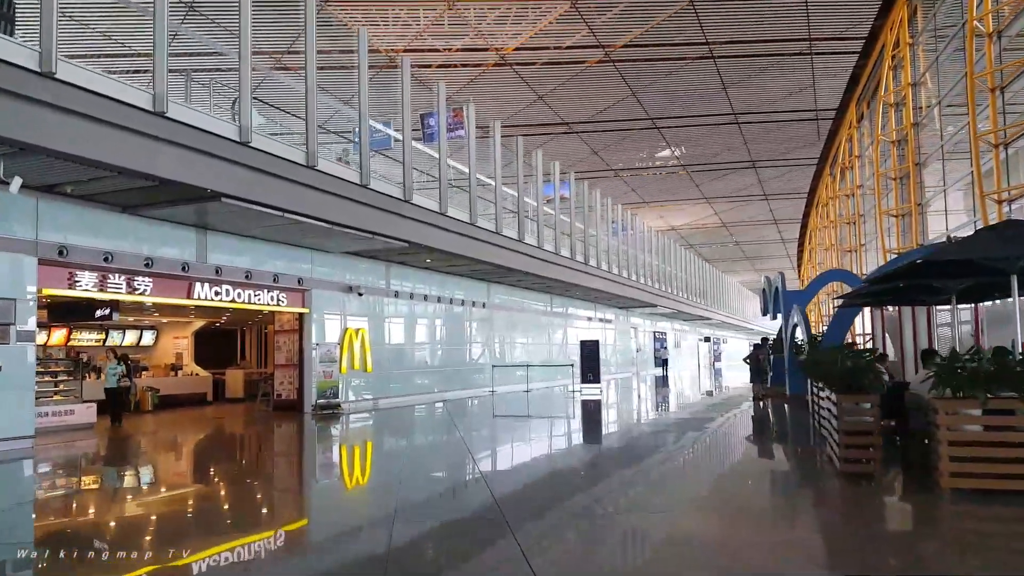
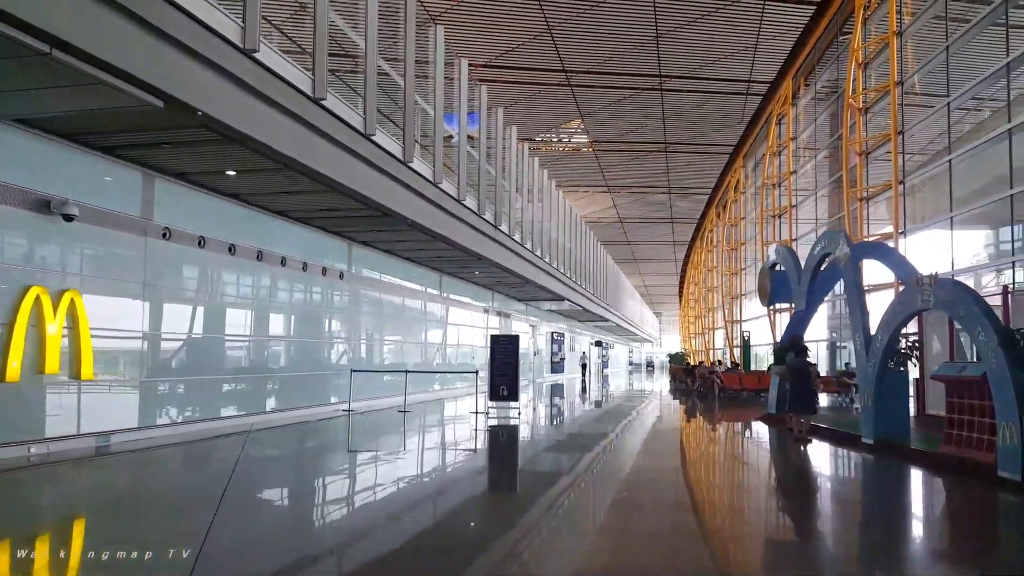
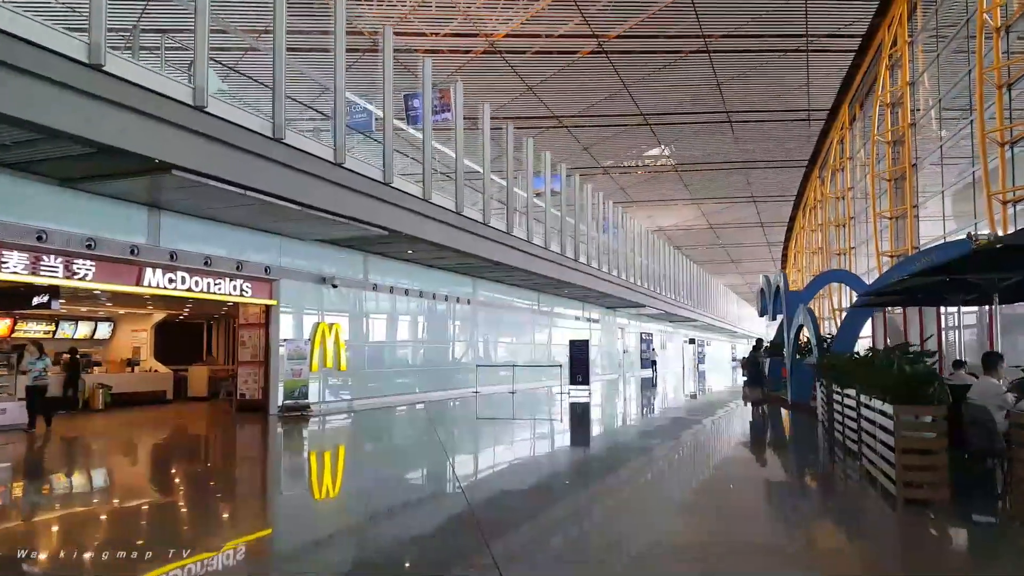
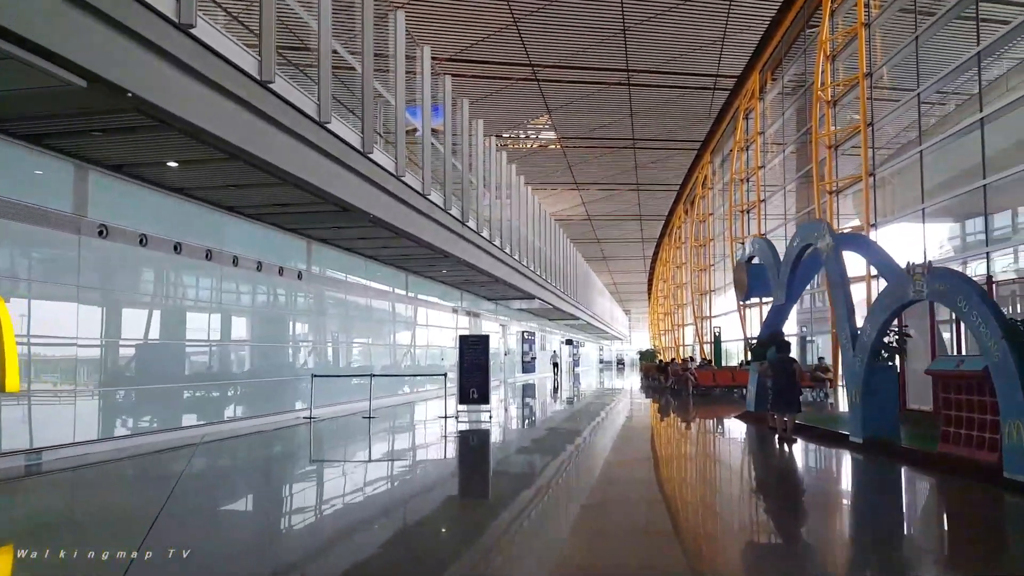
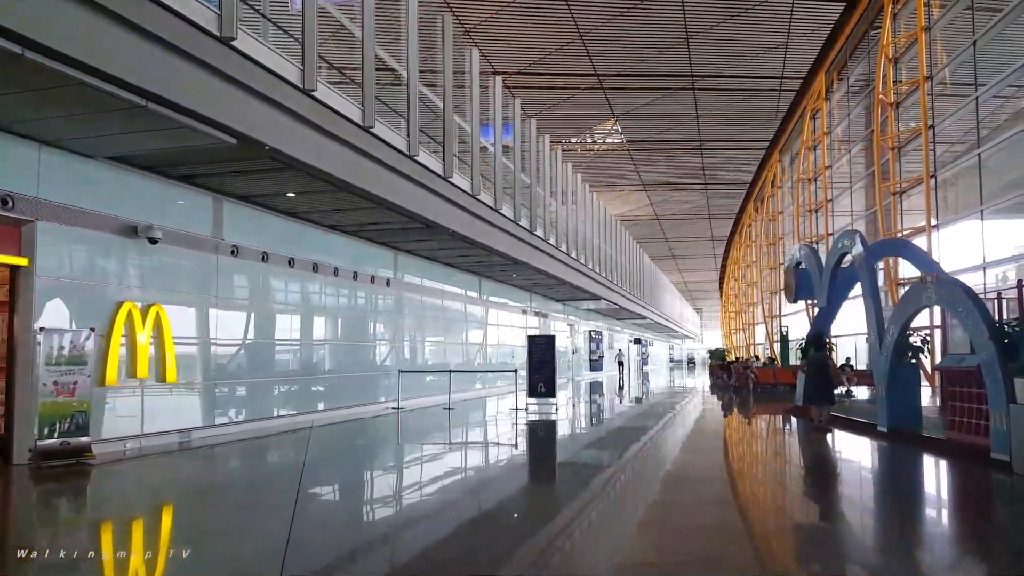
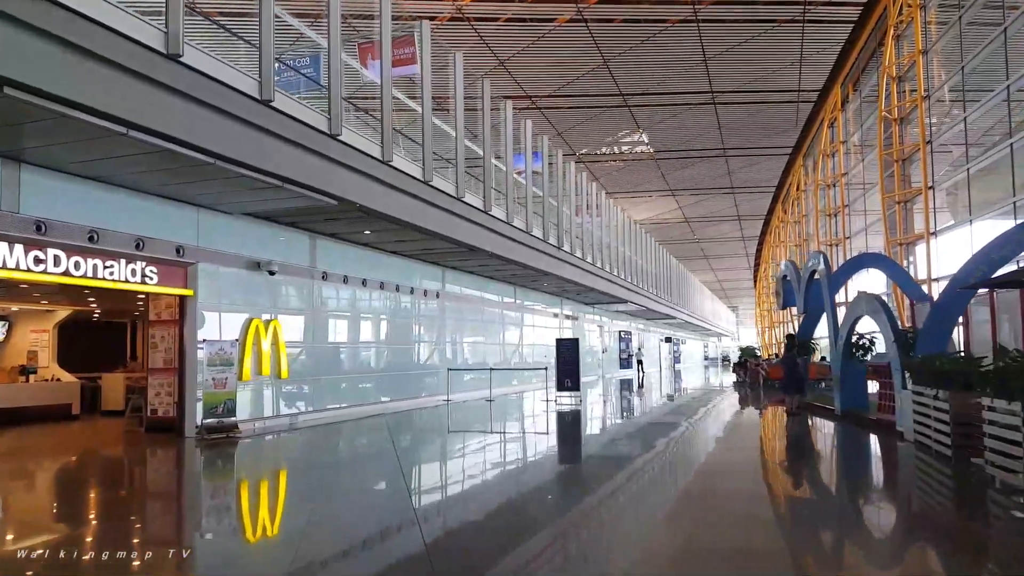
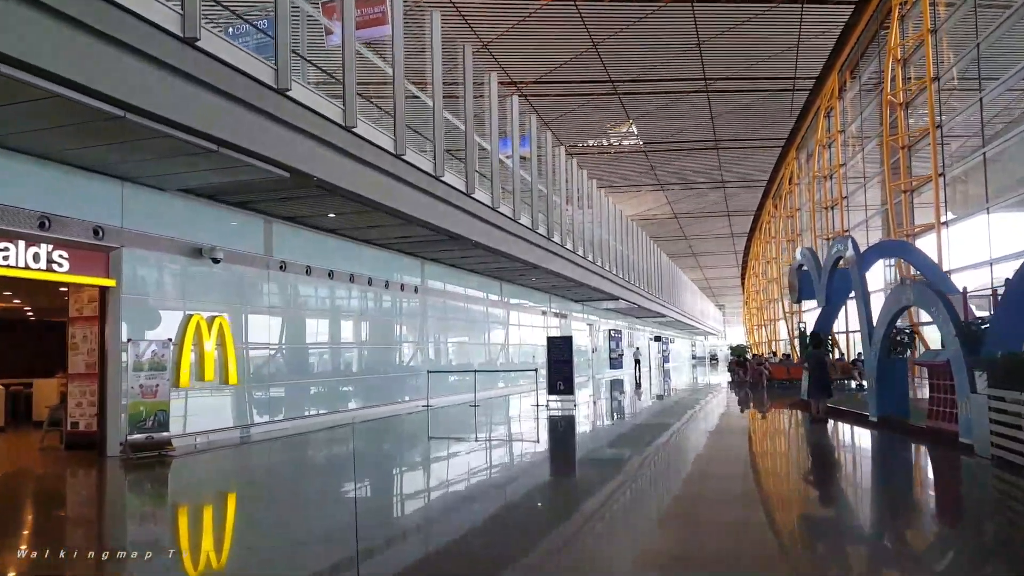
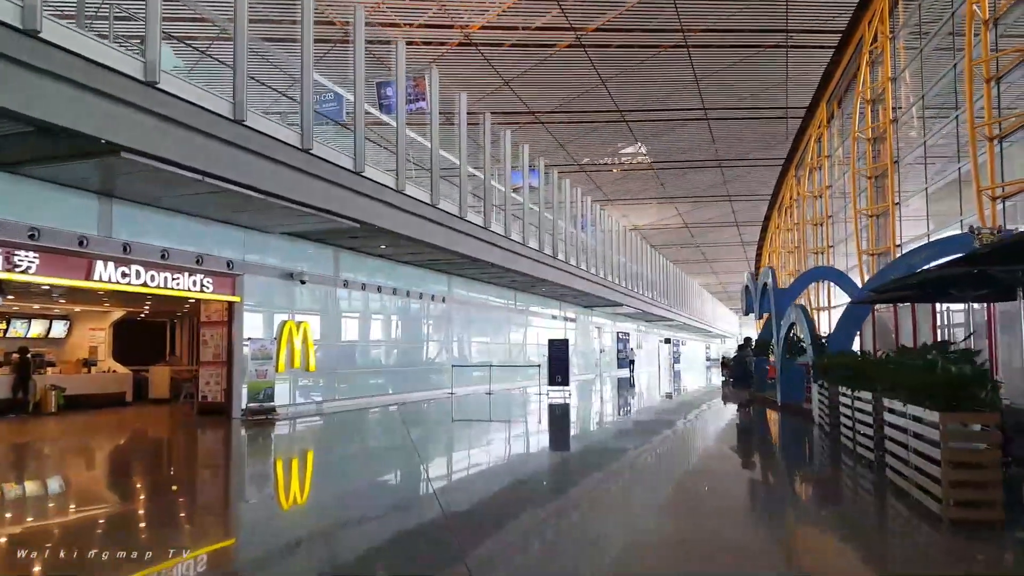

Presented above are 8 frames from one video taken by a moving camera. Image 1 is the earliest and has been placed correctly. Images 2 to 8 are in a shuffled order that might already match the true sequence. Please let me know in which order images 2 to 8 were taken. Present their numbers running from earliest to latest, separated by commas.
3, 8, 6, 7, 5, 2, 4
